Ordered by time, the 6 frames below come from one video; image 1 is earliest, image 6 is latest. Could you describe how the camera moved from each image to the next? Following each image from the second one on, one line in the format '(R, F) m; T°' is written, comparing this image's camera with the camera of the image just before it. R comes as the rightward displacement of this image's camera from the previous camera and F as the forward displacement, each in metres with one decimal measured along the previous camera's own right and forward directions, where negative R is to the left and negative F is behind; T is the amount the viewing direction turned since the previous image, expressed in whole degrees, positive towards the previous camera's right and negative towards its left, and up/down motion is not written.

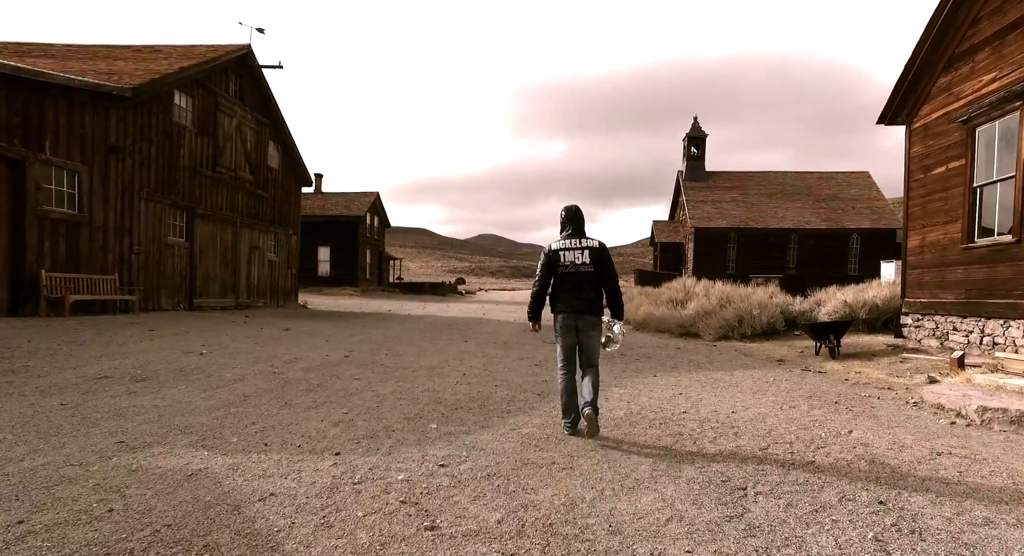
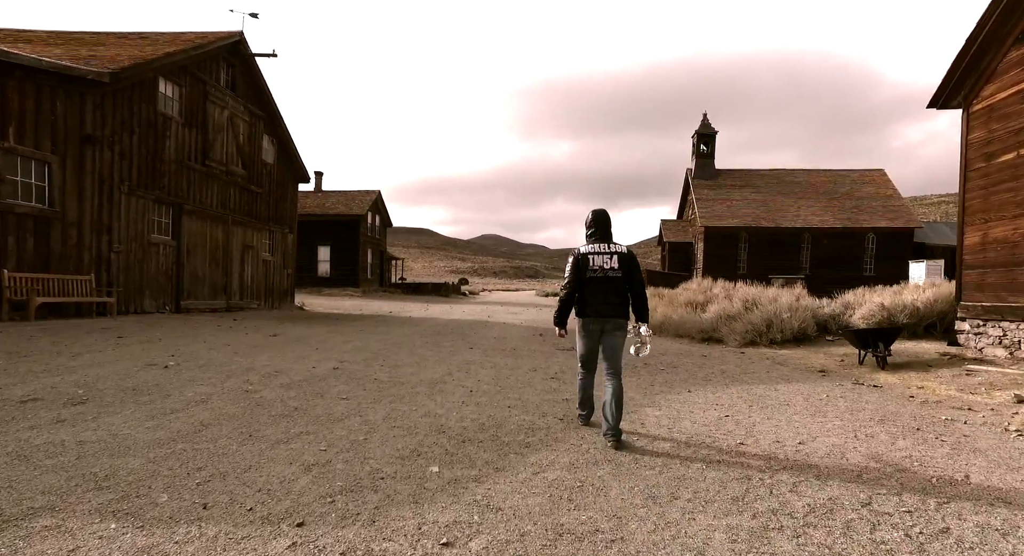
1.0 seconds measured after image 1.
(-0.1, +1.1) m; 0°
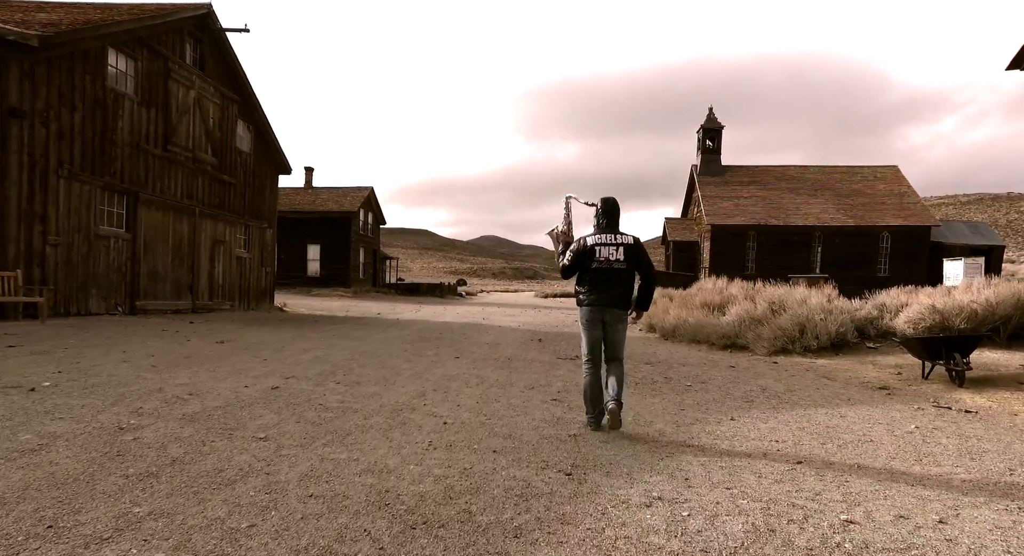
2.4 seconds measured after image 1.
(+0.1, +1.8) m; 0°
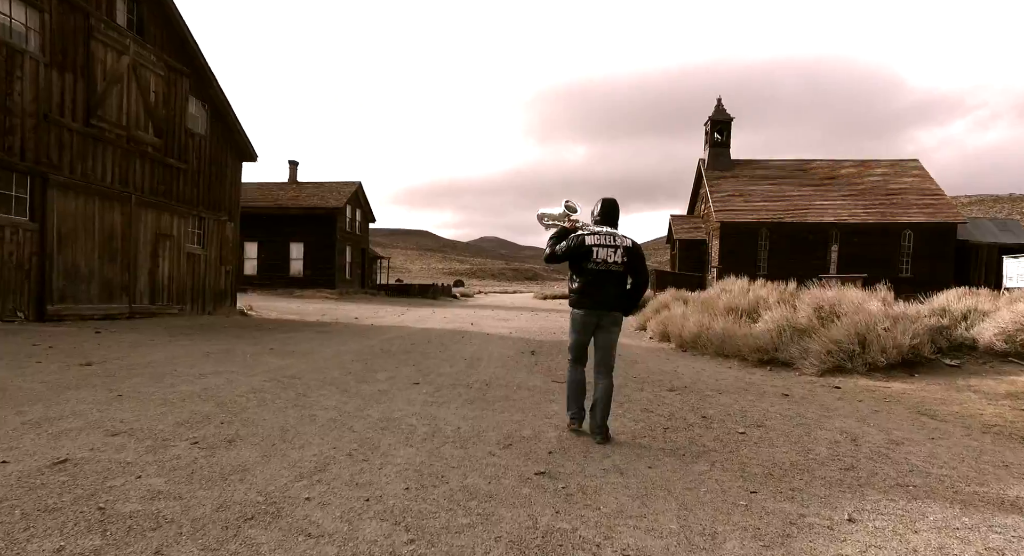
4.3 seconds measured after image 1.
(+0.2, +2.5) m; 0°
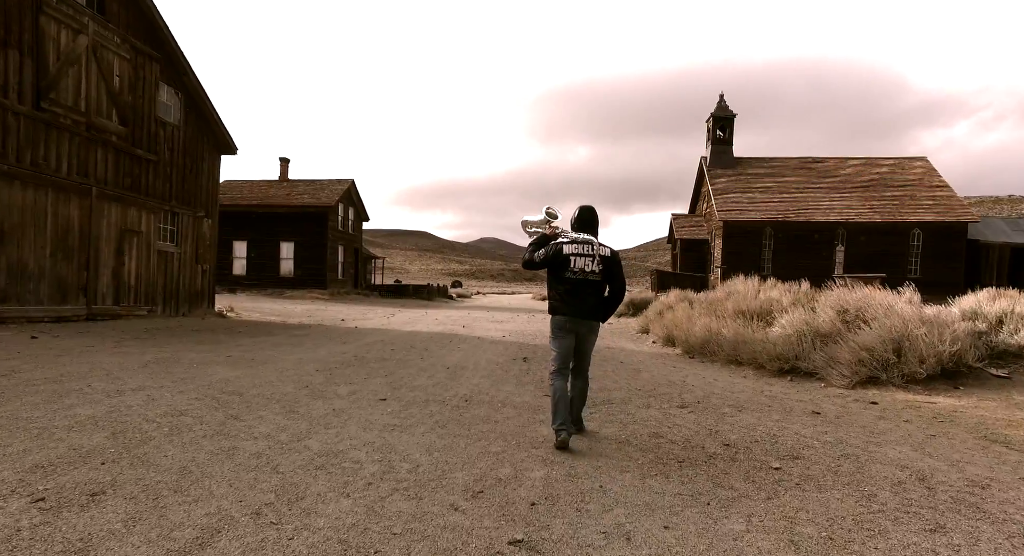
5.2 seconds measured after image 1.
(+0.1, +1.1) m; 0°
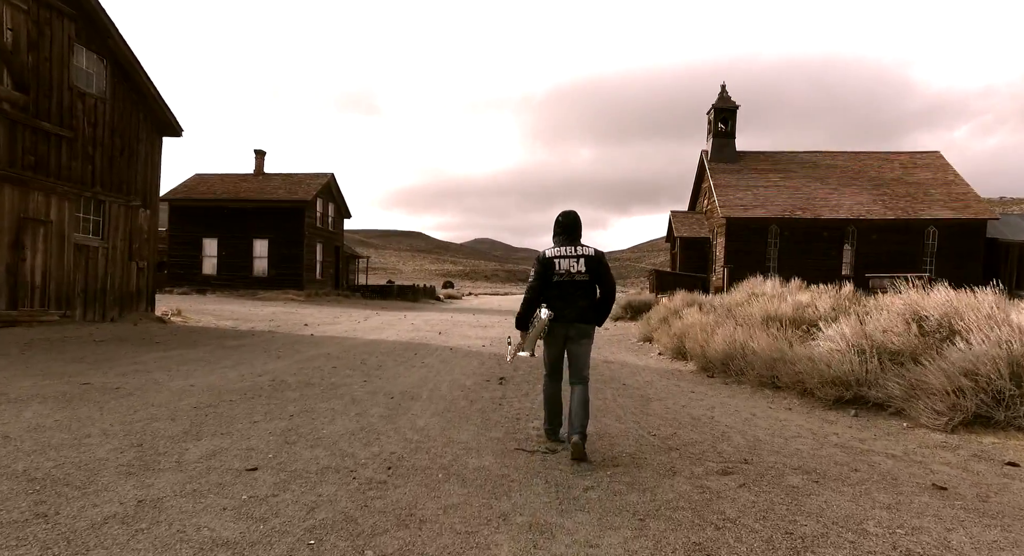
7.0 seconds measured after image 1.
(+0.3, +2.4) m; 0°
